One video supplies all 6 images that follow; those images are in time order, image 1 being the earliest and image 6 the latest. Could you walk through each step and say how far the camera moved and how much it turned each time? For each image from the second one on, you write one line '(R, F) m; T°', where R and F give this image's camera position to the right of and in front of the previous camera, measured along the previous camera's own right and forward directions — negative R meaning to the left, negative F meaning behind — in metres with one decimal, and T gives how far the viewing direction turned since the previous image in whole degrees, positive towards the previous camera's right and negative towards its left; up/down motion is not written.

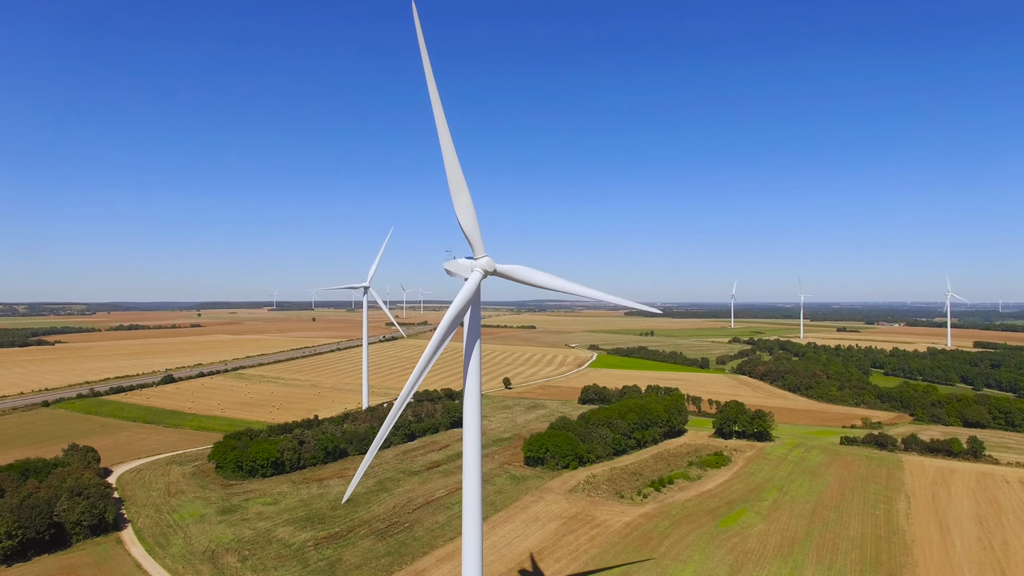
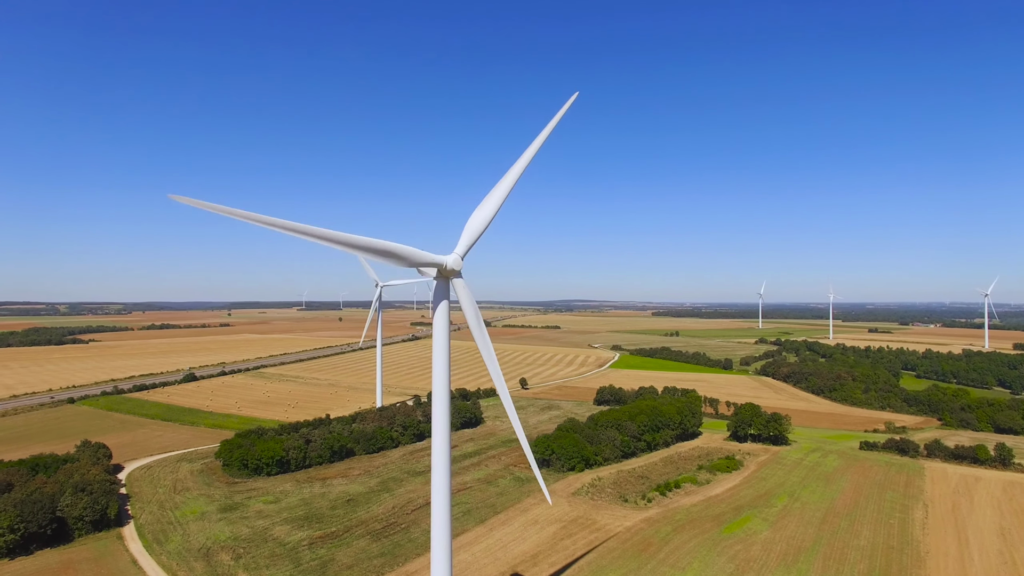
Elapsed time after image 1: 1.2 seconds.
(+0.8, +0.2) m; -2°
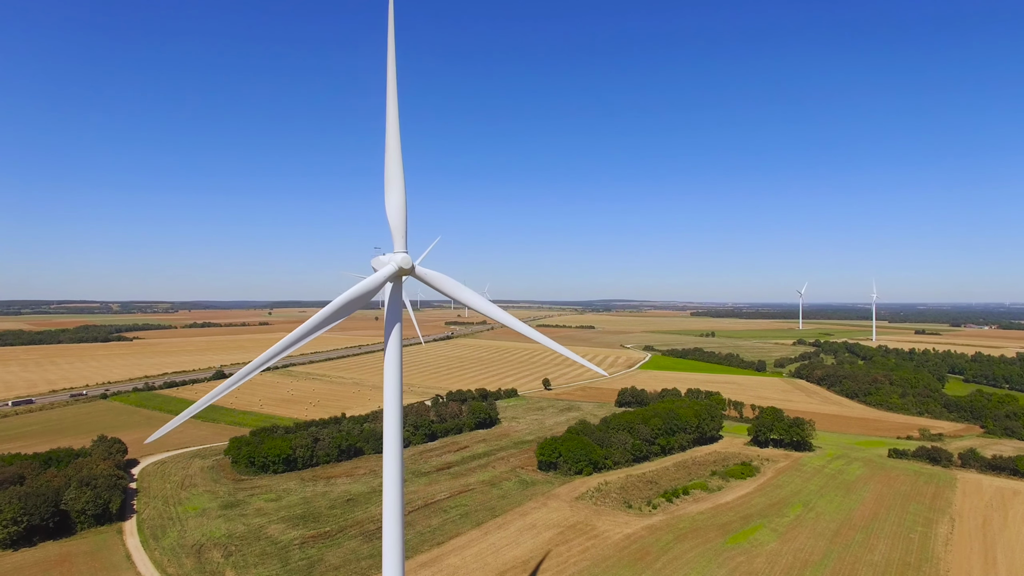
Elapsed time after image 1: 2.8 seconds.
(+1.1, +0.3) m; -3°
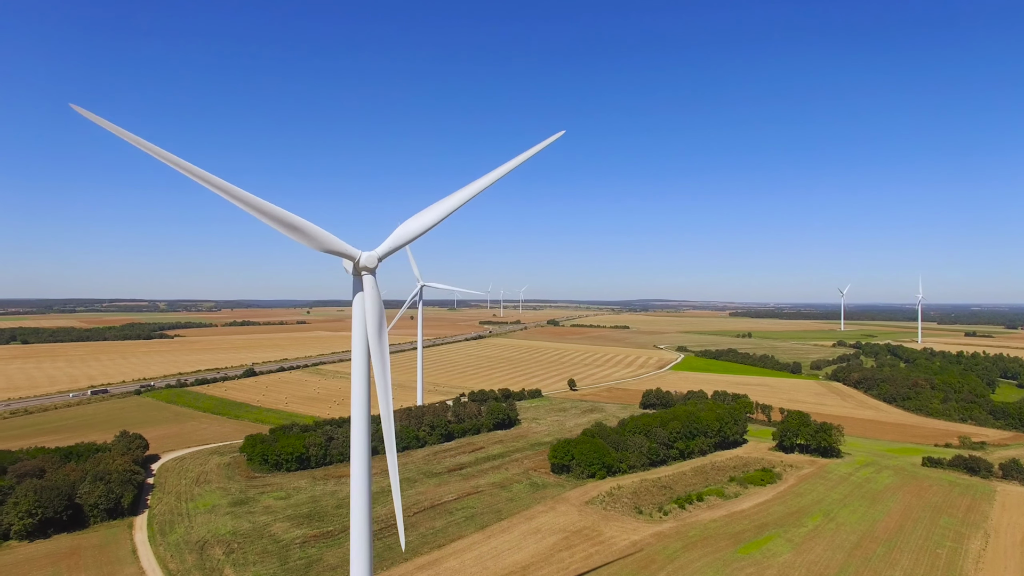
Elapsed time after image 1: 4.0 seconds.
(+0.9, +0.3) m; -3°
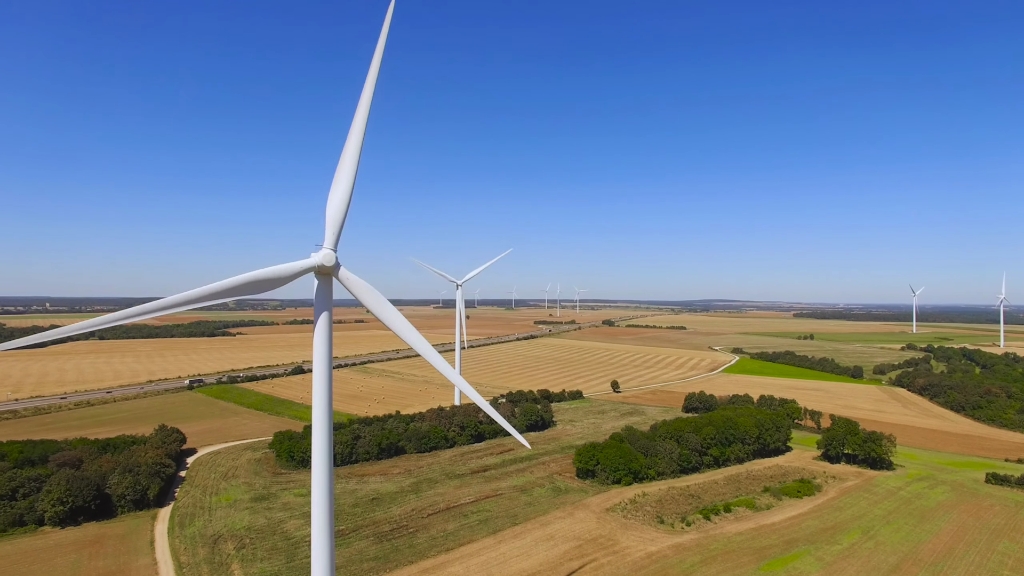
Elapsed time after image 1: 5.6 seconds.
(+1.2, +0.4) m; -5°
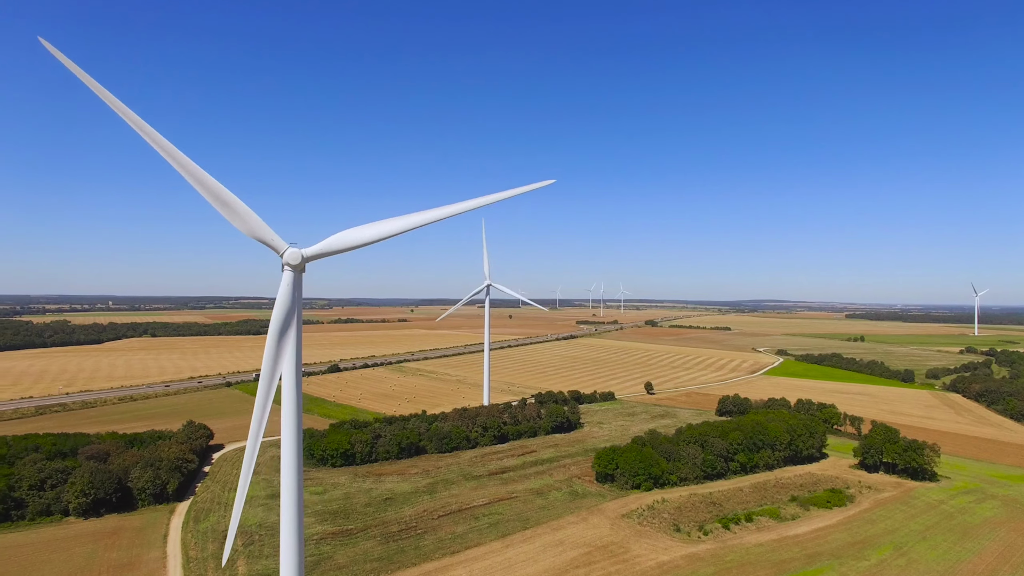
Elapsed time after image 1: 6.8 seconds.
(+0.9, +0.3) m; -4°
